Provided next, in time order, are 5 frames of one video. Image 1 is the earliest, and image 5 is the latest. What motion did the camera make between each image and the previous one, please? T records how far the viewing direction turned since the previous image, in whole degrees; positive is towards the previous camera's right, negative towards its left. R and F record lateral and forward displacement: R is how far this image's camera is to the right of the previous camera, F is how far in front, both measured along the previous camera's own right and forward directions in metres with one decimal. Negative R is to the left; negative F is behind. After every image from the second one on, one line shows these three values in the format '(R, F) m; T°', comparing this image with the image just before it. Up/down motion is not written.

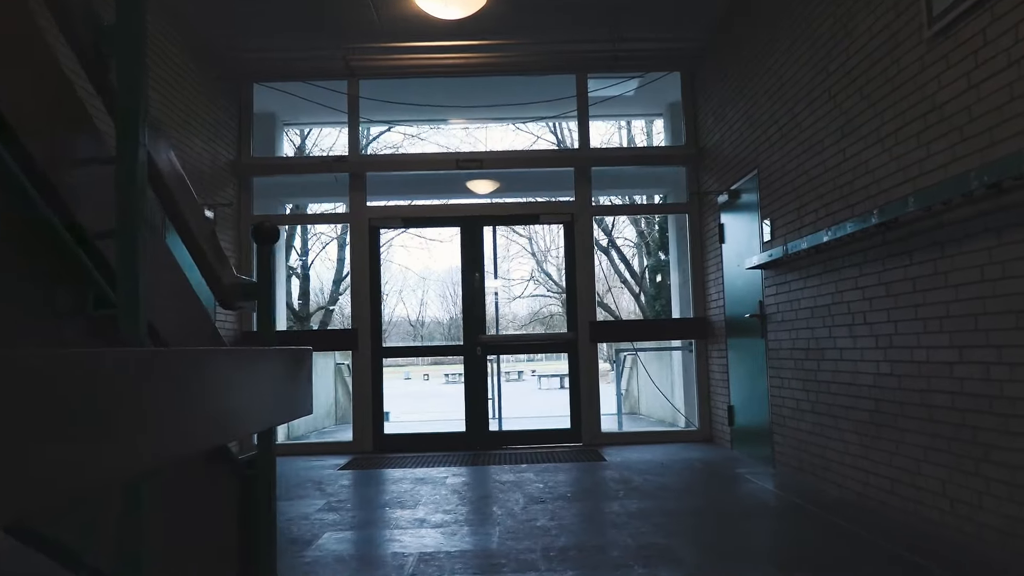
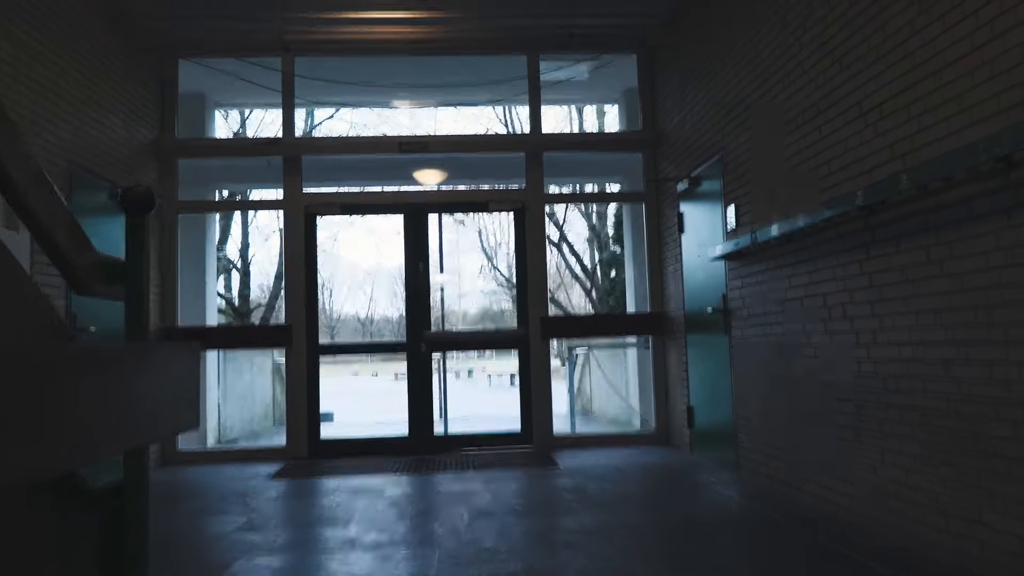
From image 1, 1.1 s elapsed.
(0.0, +0.4) m; +4°
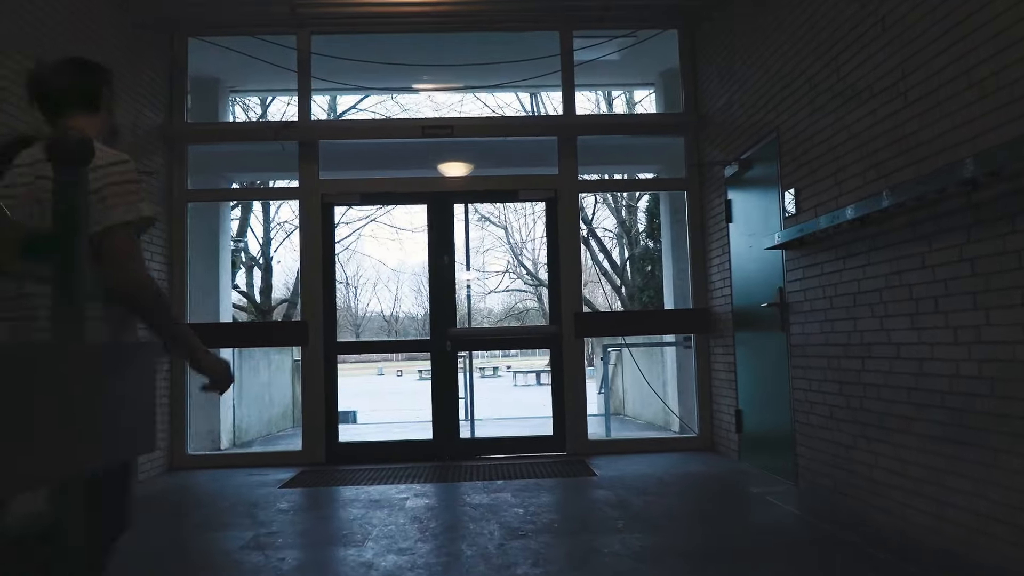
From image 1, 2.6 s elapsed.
(-0.1, +0.5) m; -2°
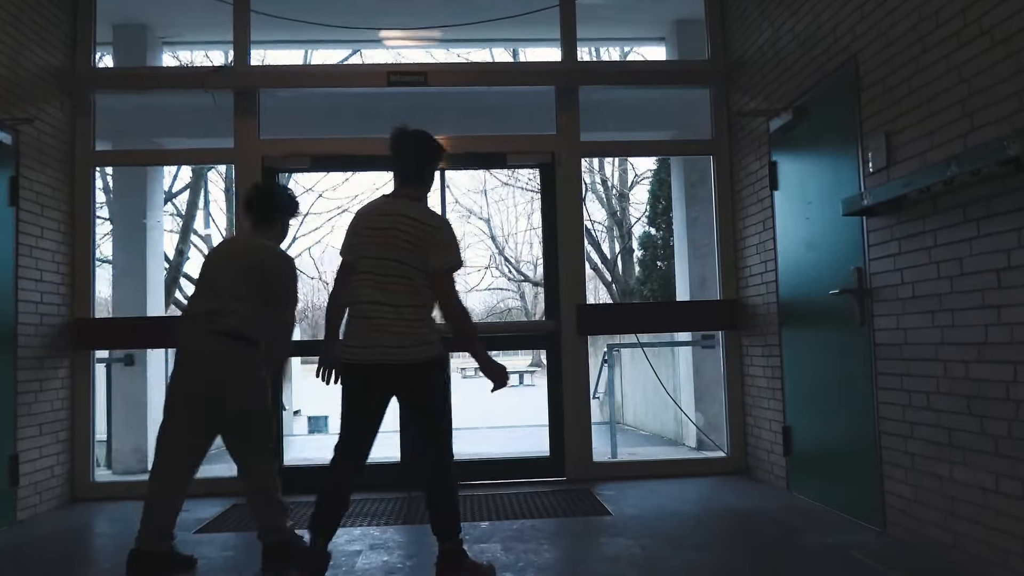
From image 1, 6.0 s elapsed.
(0.0, +1.2) m; +1°
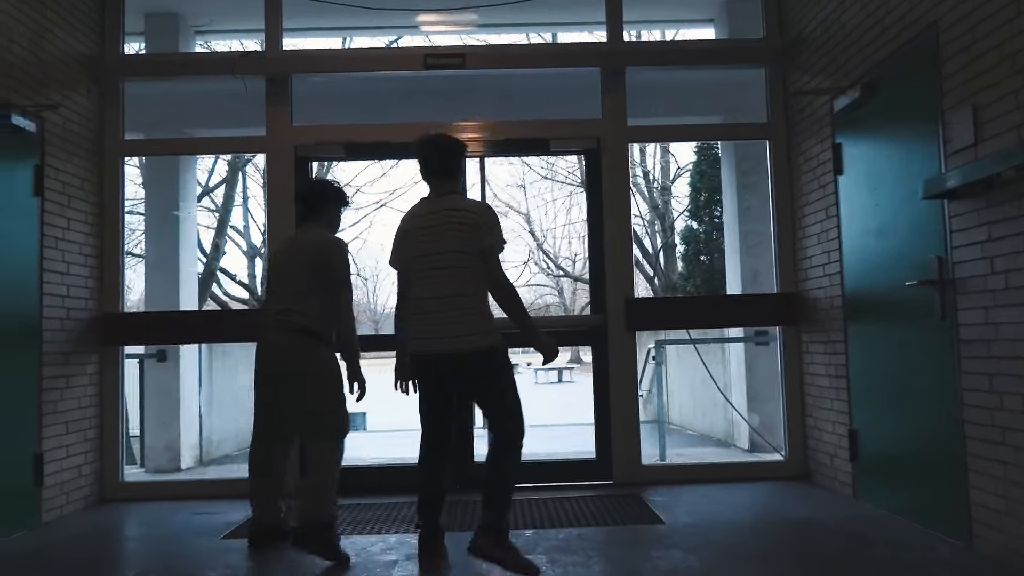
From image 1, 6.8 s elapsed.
(0.0, +0.2) m; -3°
